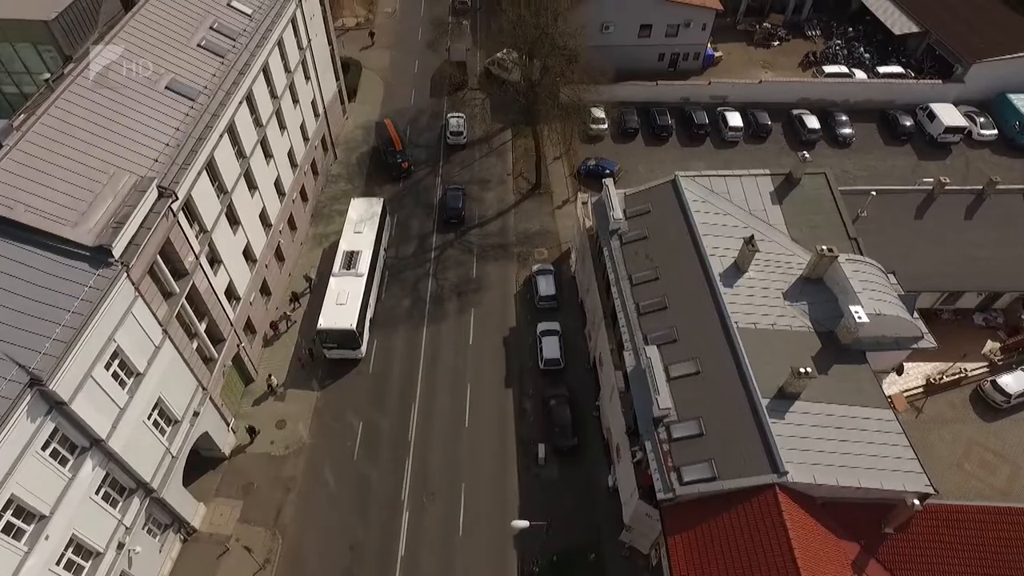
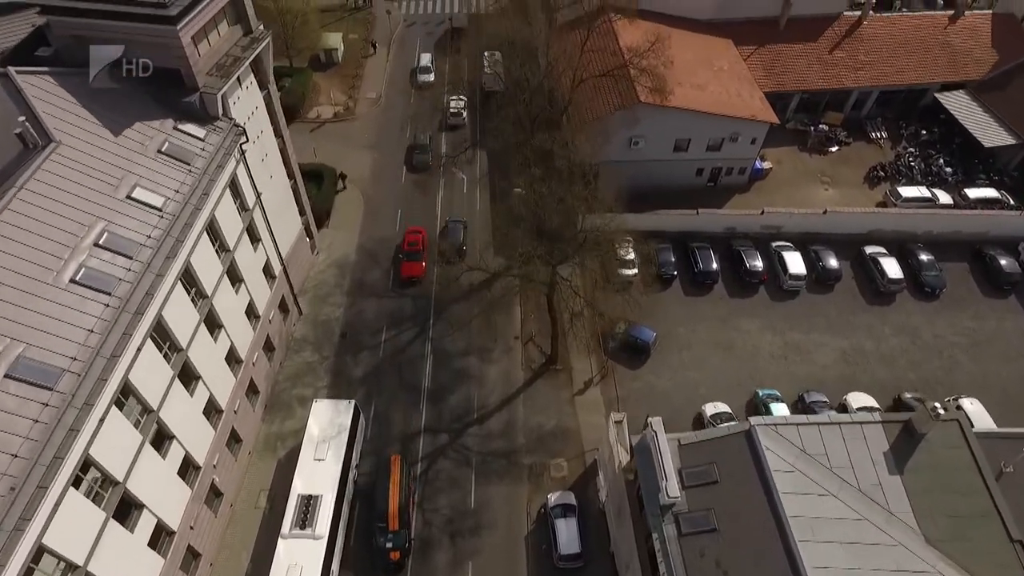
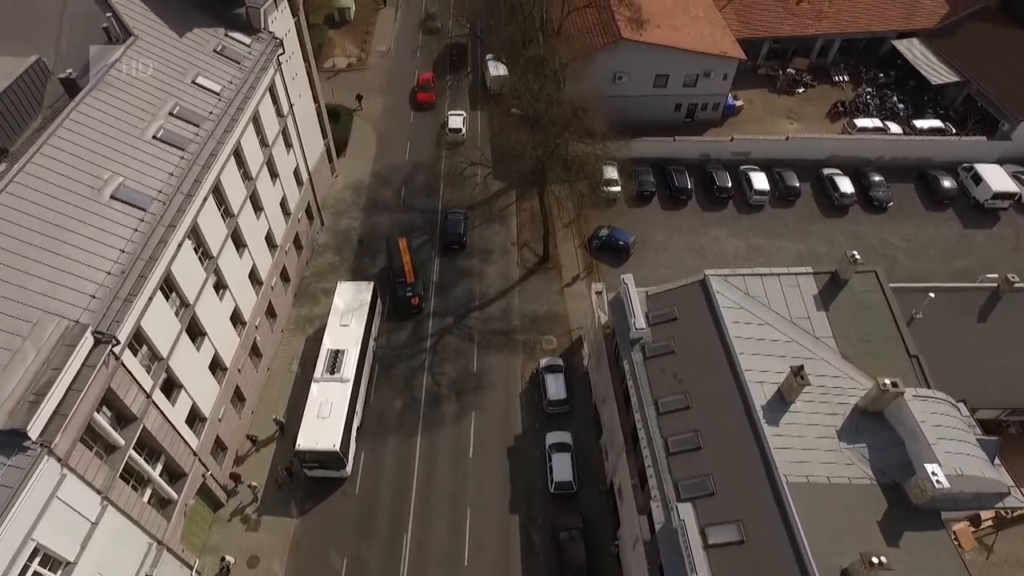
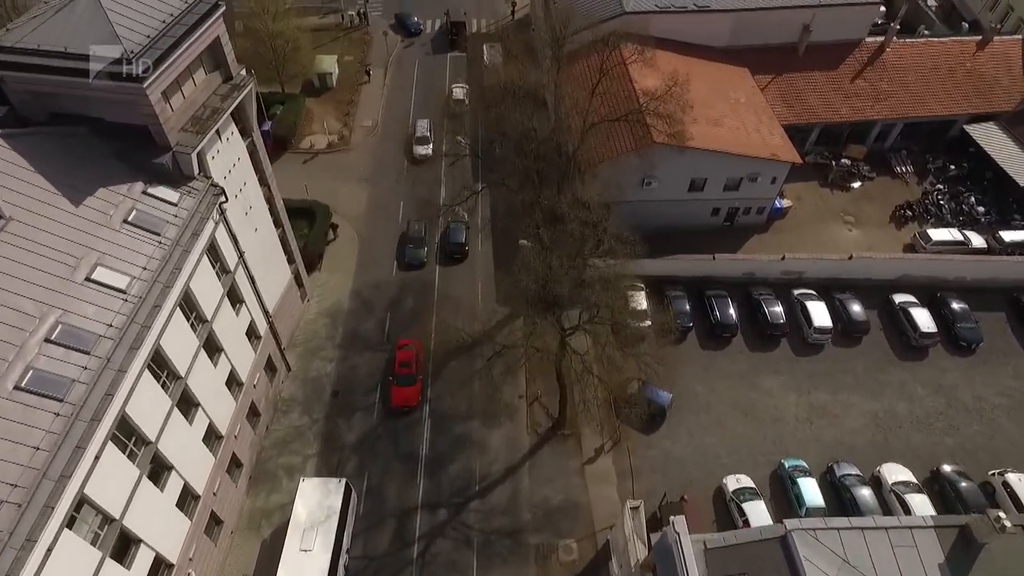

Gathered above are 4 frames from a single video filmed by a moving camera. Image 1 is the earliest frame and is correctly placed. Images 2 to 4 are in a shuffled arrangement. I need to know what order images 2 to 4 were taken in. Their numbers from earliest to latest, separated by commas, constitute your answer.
3, 2, 4
